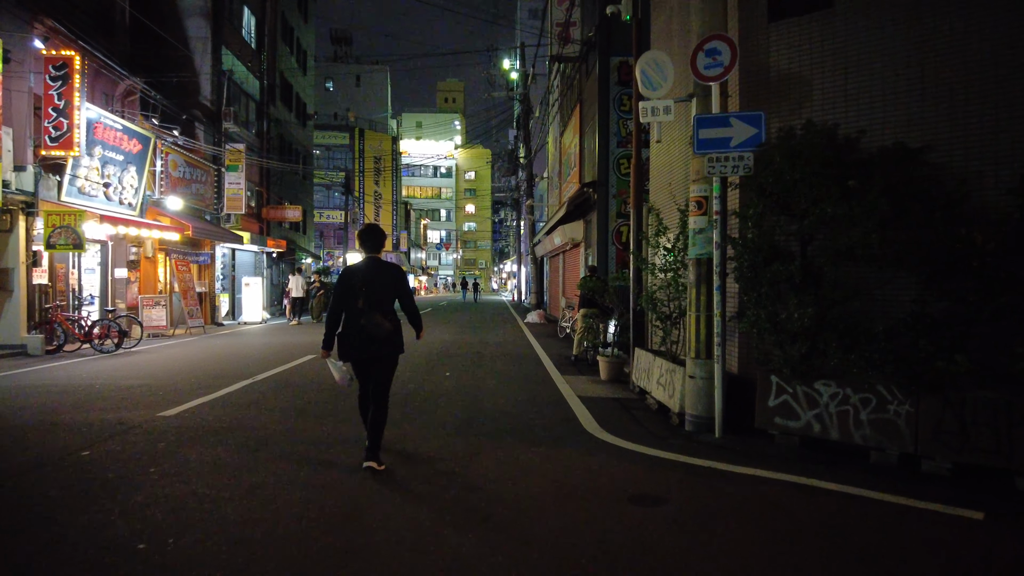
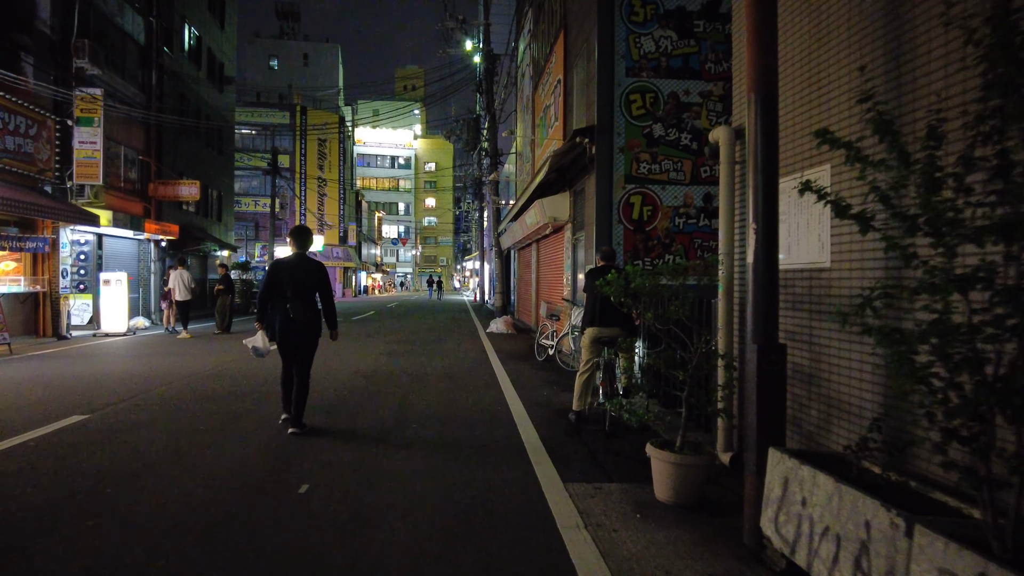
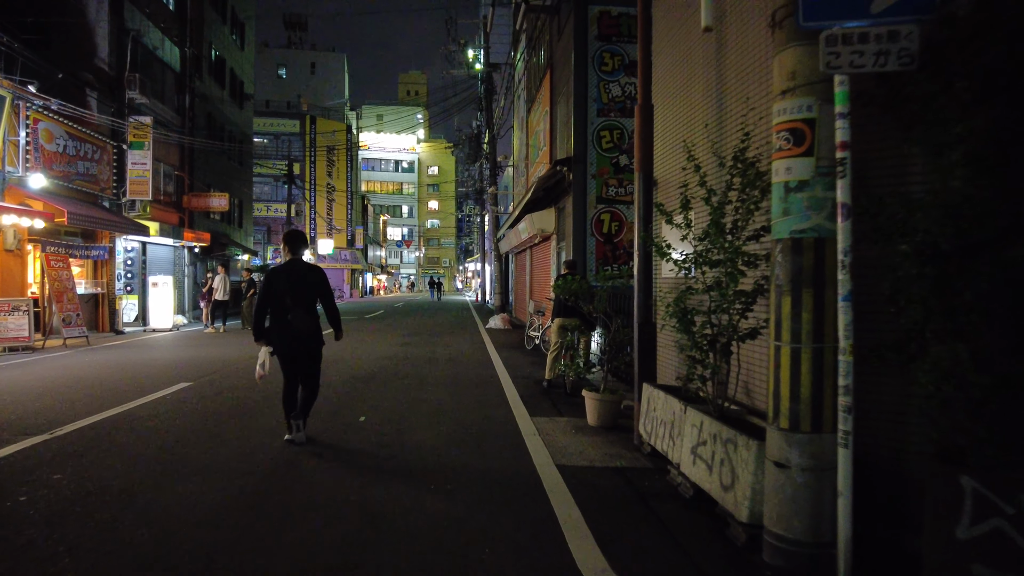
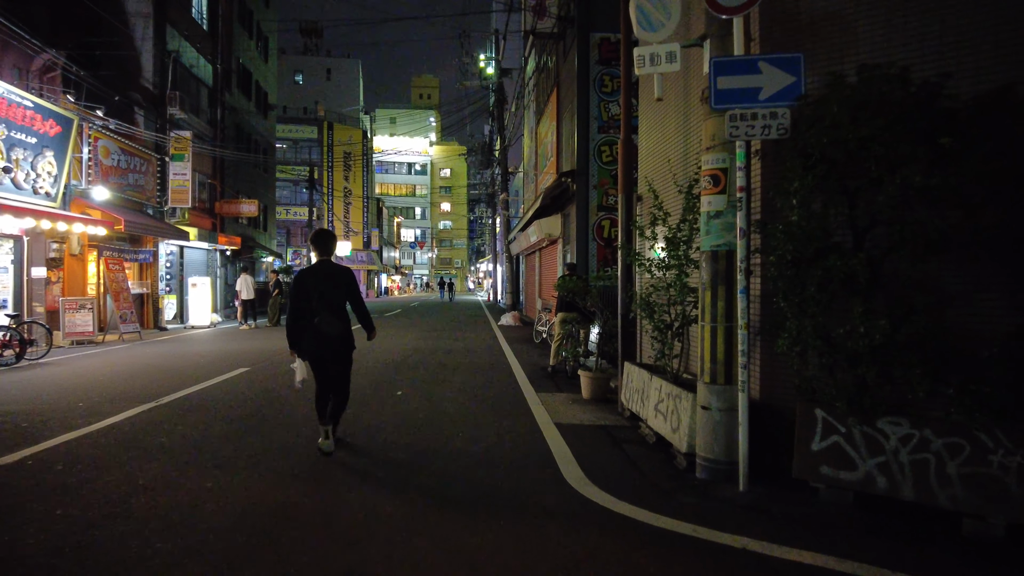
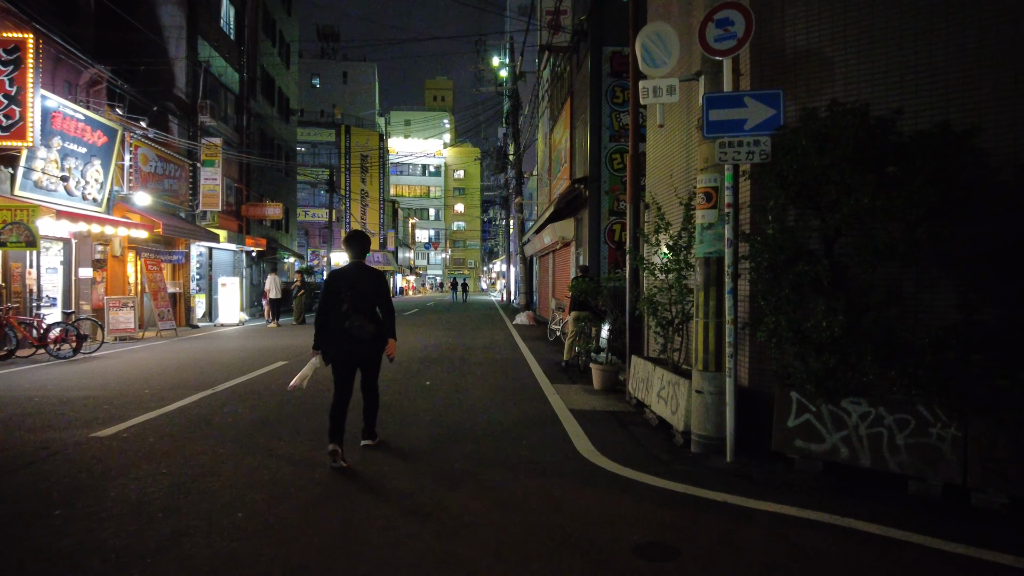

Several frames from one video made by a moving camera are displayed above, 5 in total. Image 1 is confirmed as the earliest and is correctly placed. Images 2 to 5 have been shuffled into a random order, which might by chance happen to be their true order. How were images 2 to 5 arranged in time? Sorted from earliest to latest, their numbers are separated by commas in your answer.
5, 4, 3, 2
